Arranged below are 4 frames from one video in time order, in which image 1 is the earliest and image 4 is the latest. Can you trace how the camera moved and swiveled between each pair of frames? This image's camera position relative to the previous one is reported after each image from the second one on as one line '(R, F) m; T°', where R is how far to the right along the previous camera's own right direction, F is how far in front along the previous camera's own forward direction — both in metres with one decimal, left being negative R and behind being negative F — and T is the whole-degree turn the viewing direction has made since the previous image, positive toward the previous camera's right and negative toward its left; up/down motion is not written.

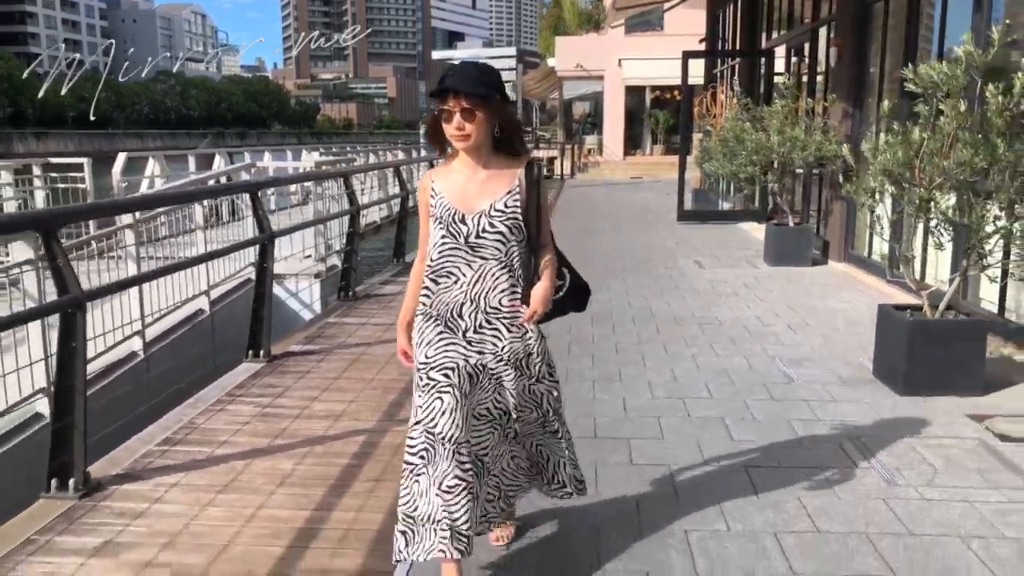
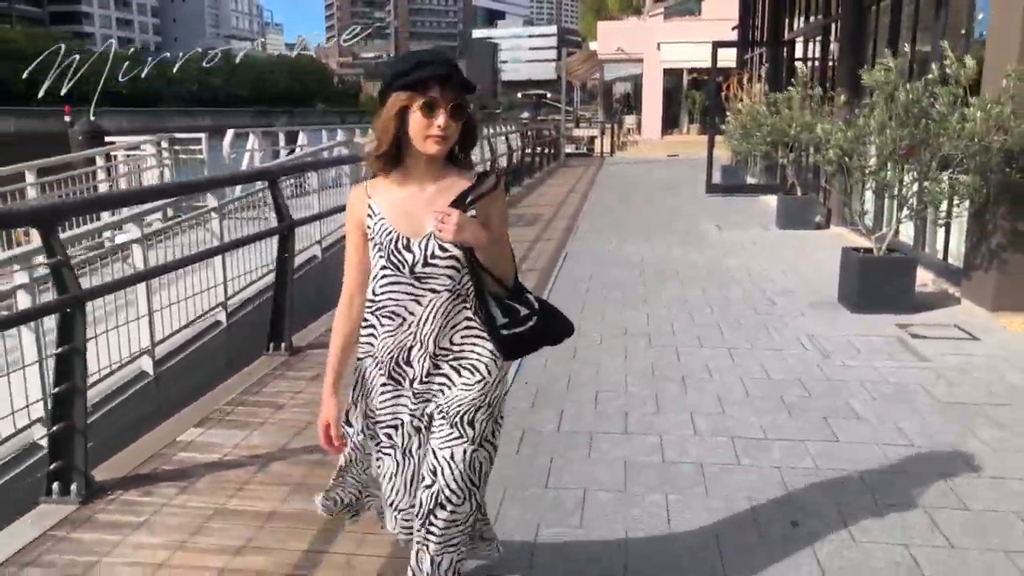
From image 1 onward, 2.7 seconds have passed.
(-0.1, -1.7) m; -2°
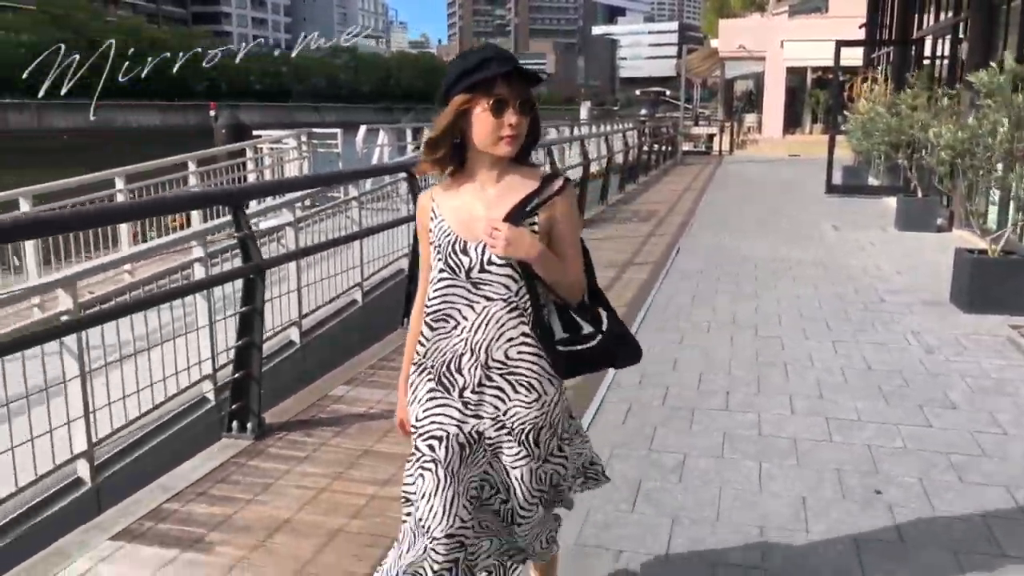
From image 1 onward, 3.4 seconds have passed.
(0.0, -0.4) m; -7°
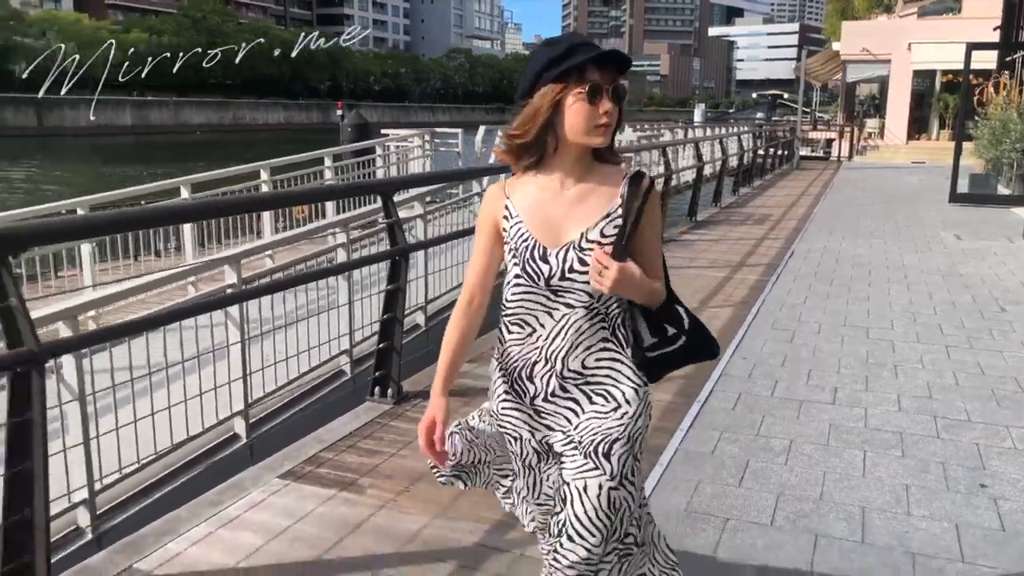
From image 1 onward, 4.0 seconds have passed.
(-0.1, -0.3) m; -7°
